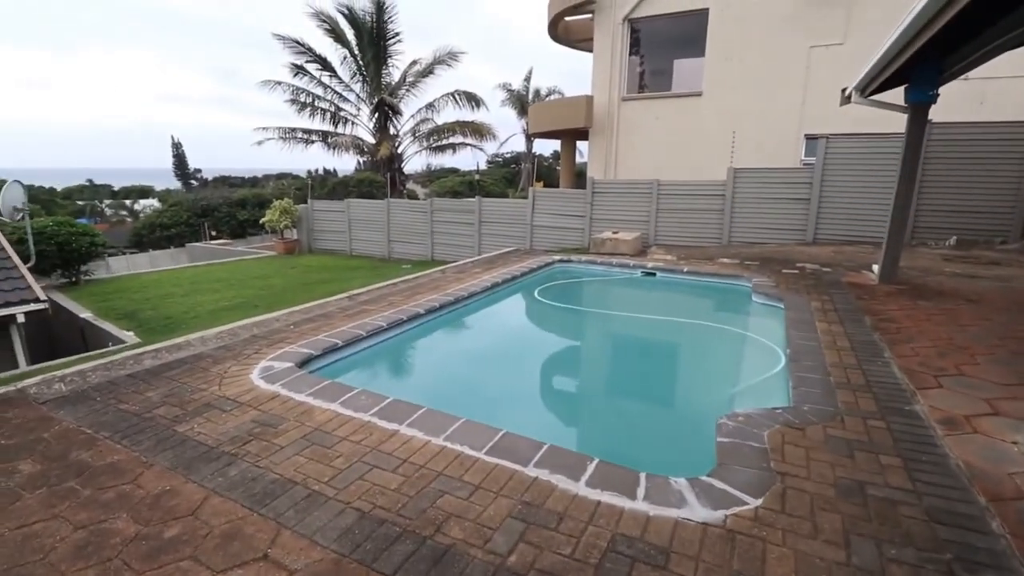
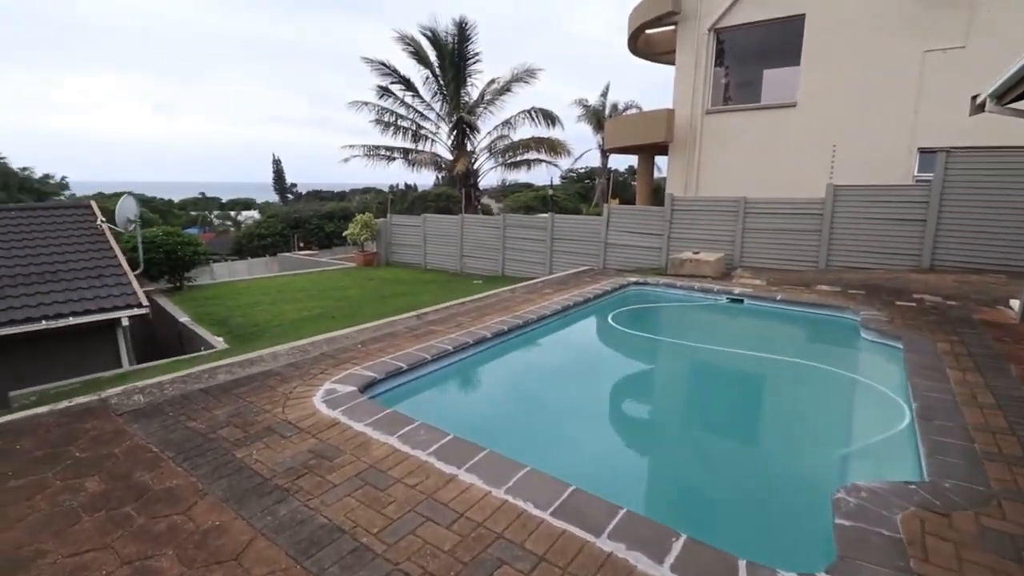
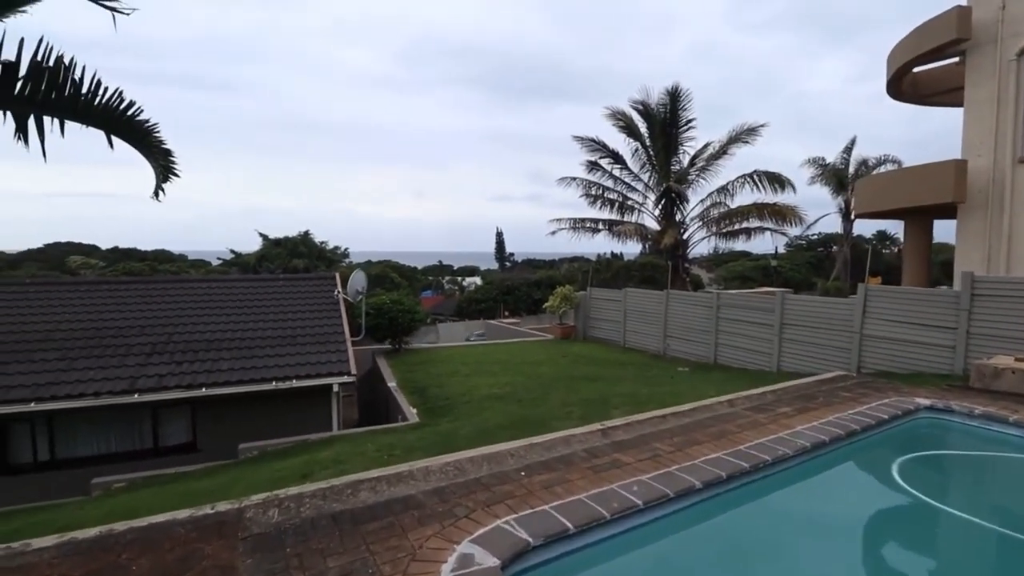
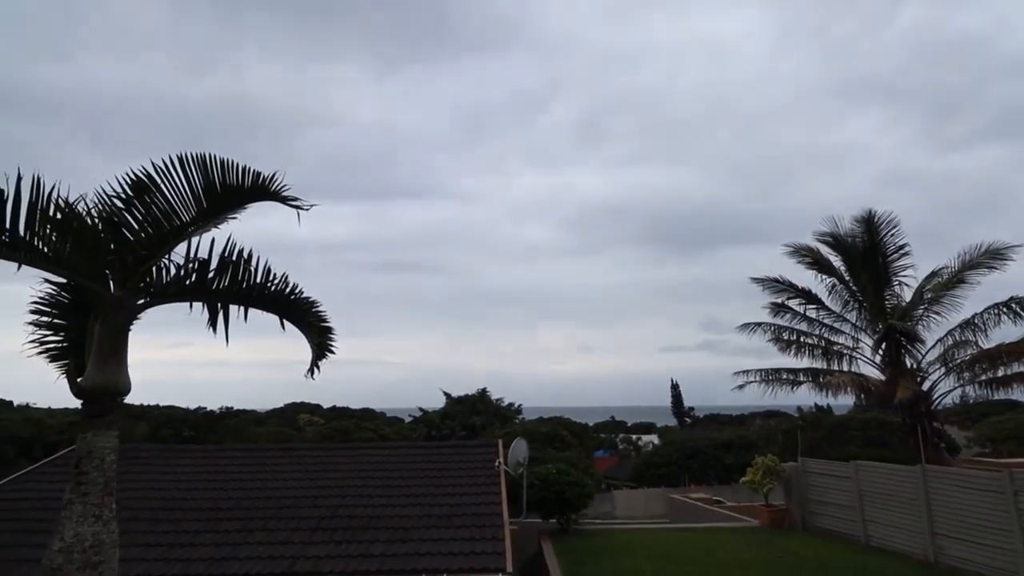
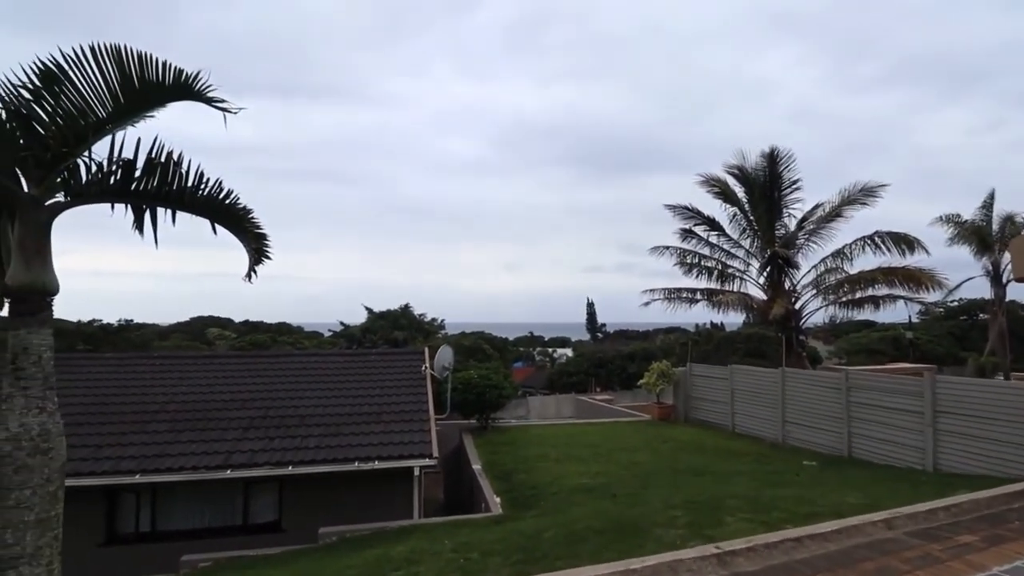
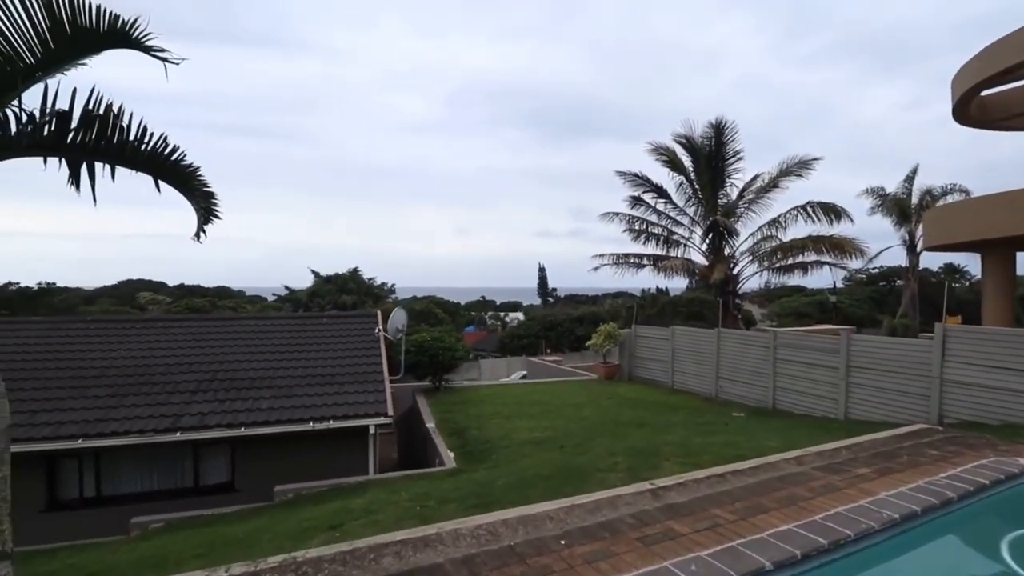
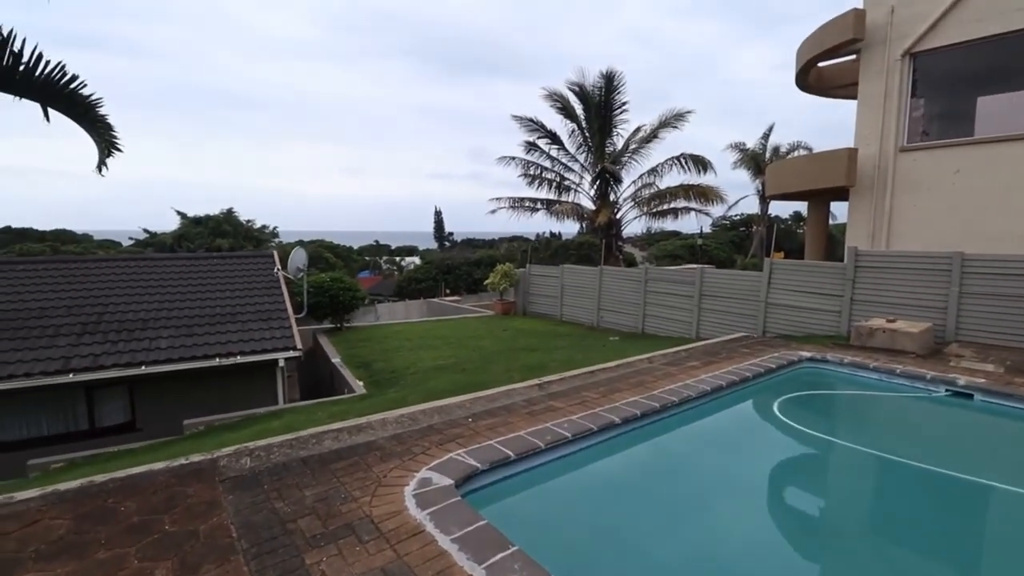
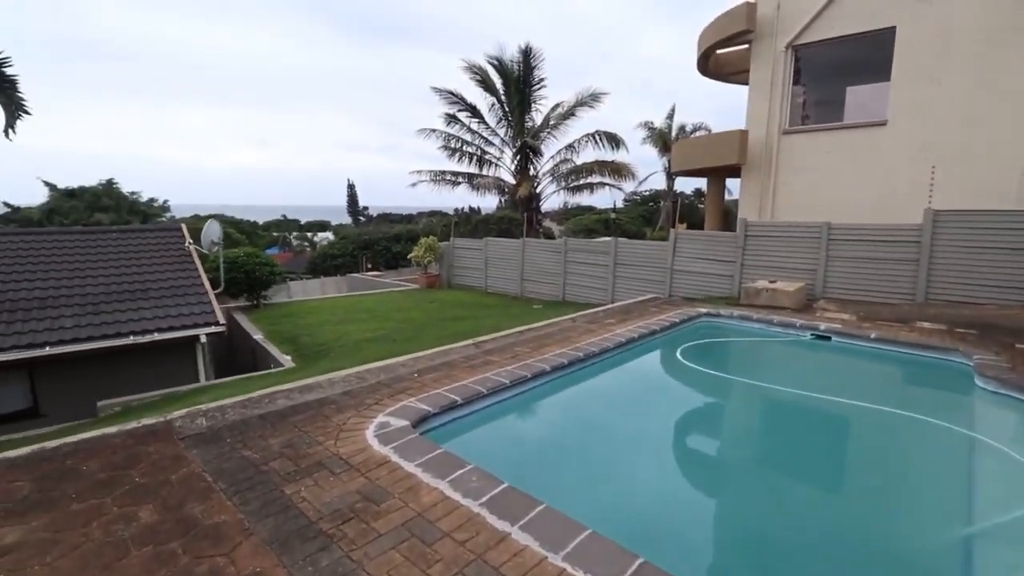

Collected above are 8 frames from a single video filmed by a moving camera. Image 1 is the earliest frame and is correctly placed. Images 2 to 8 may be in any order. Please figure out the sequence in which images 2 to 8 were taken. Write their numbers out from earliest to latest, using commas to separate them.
2, 8, 7, 3, 6, 5, 4
